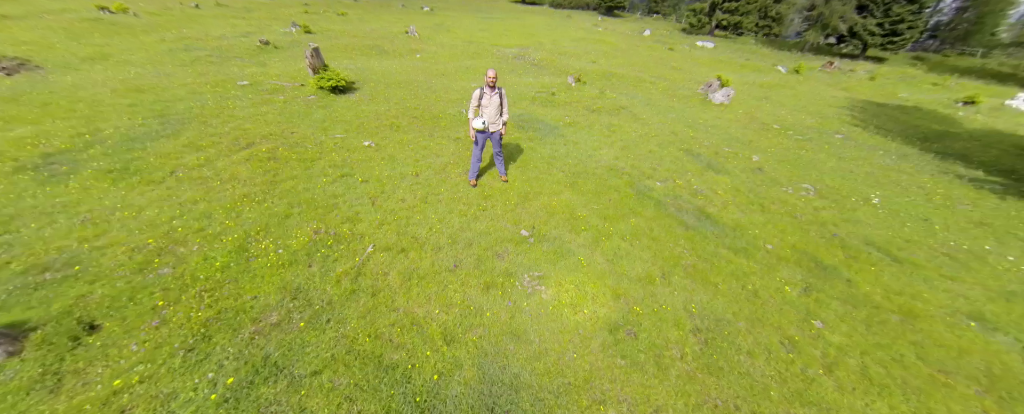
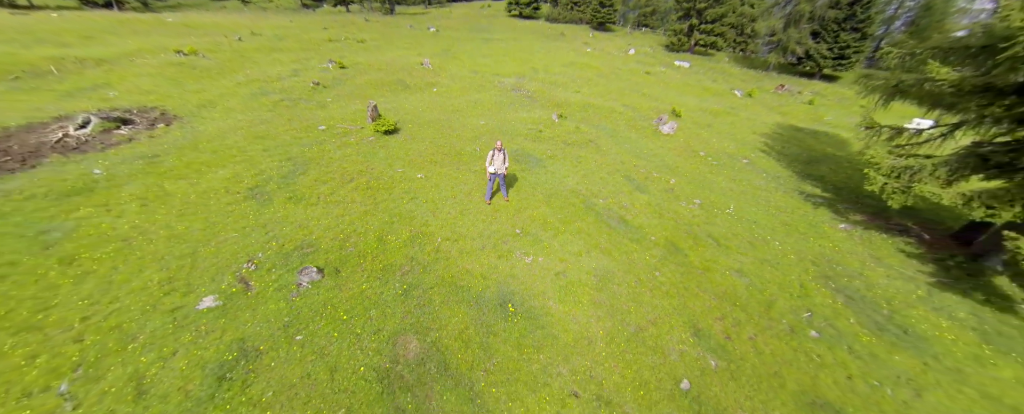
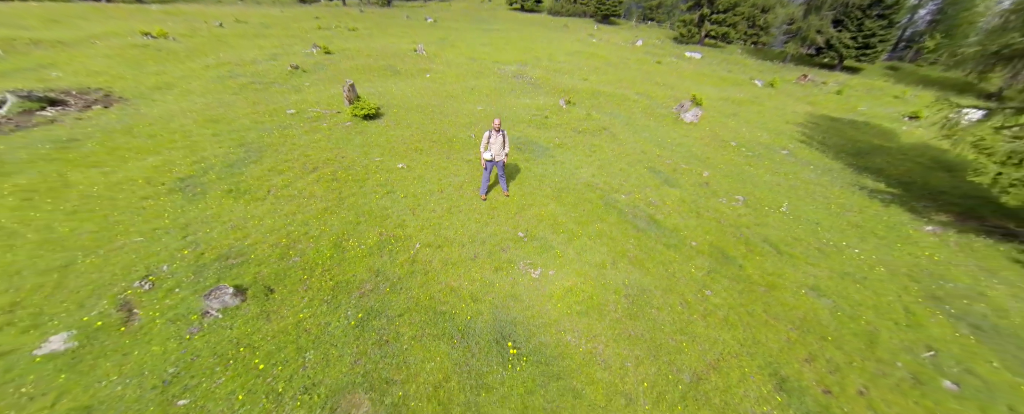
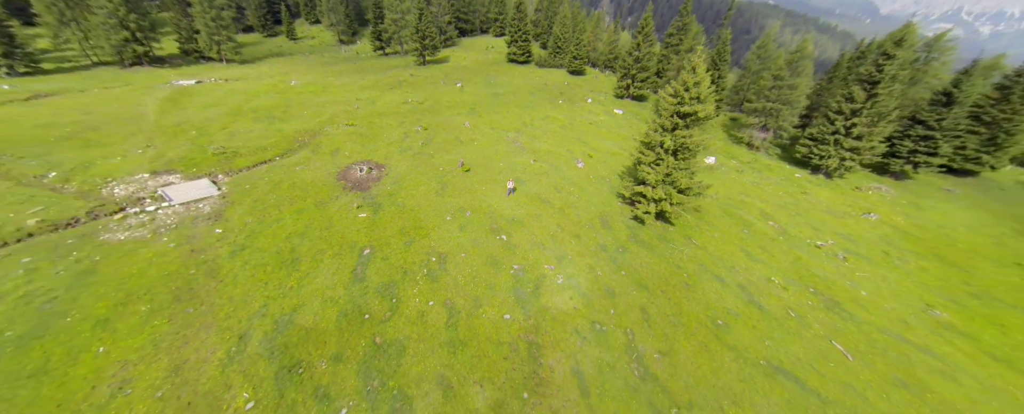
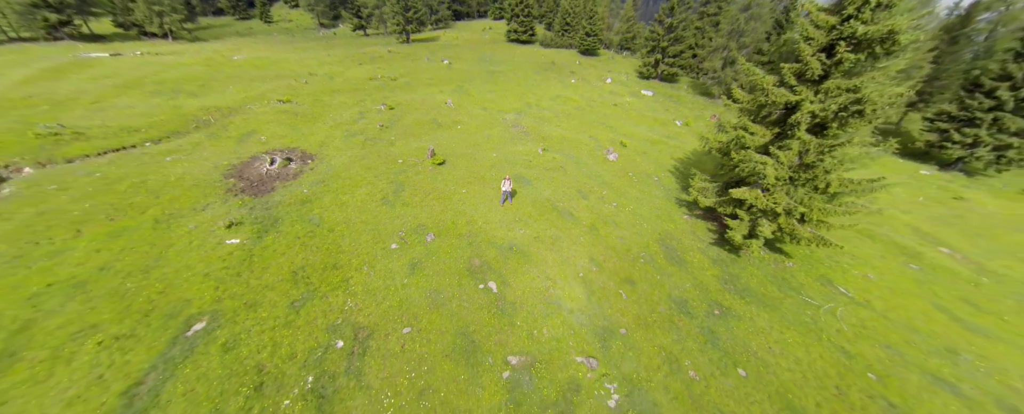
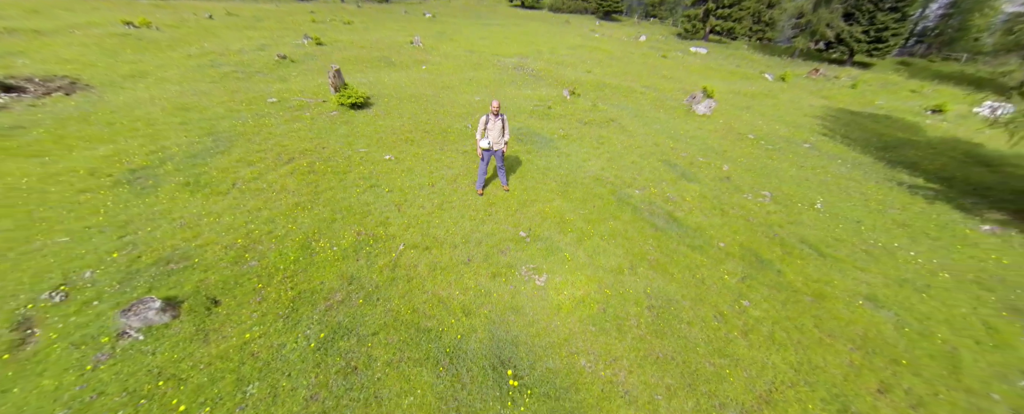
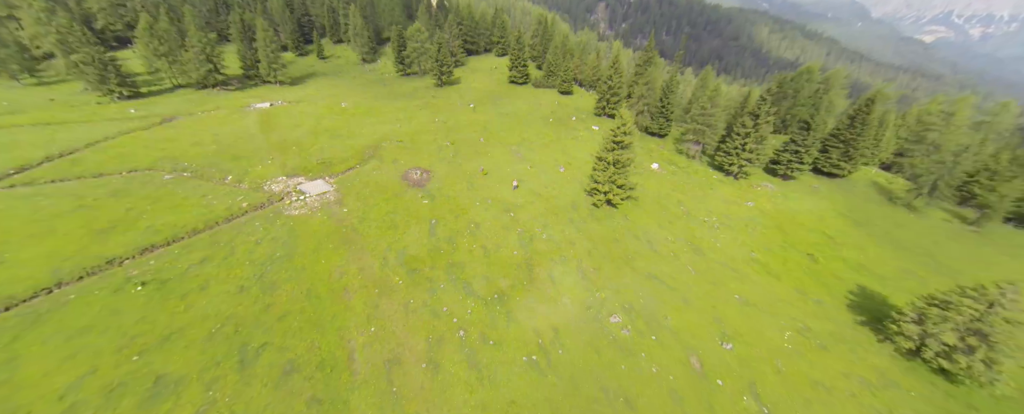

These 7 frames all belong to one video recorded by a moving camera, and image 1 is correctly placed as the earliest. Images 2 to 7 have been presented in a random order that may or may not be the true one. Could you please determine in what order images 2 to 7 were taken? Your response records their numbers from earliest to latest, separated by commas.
6, 3, 2, 5, 4, 7
